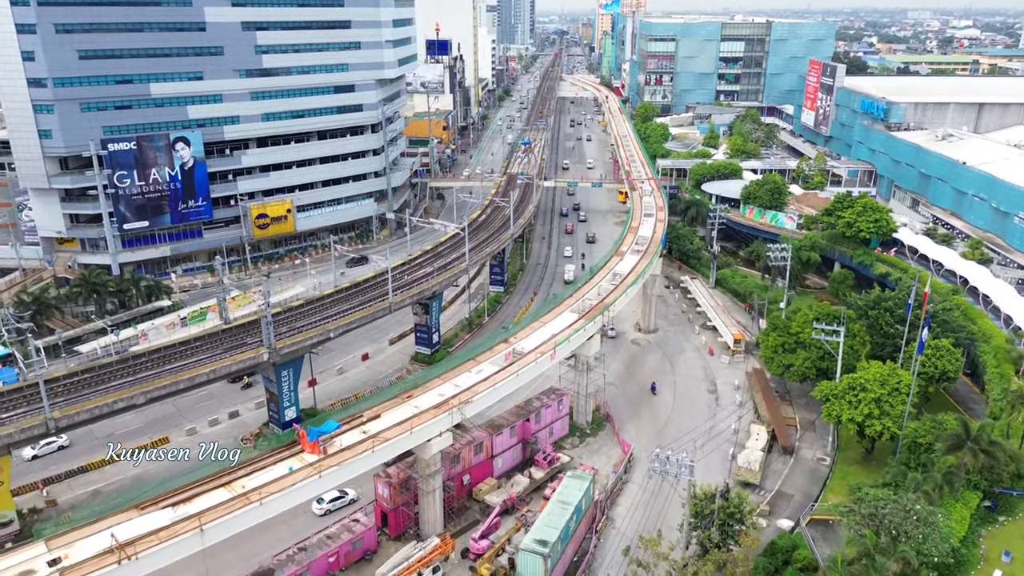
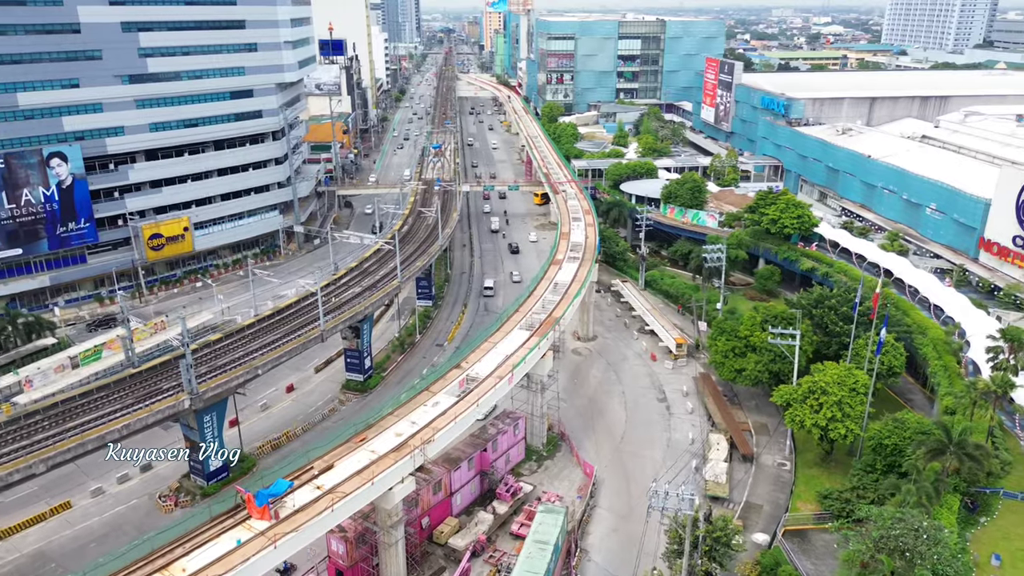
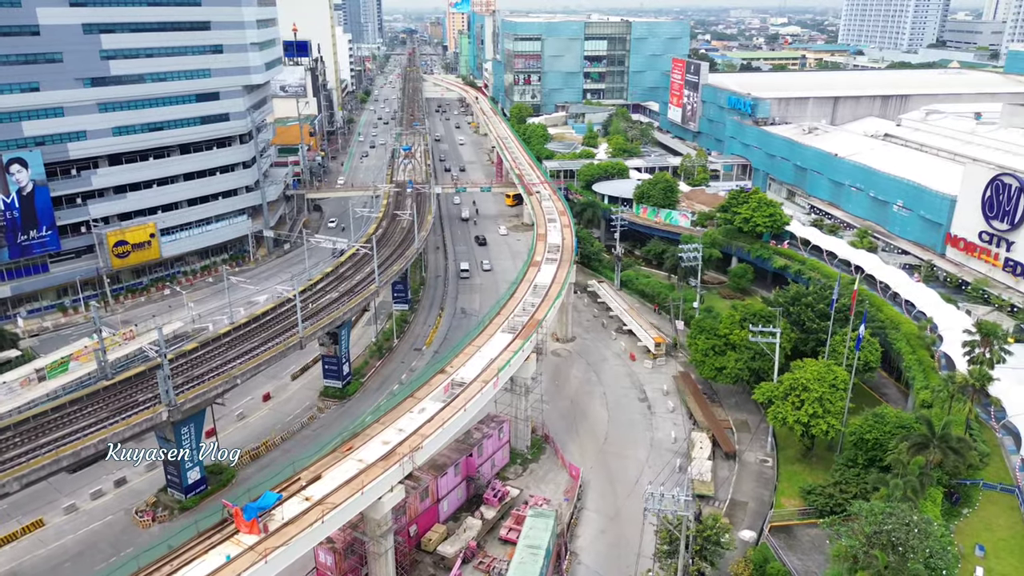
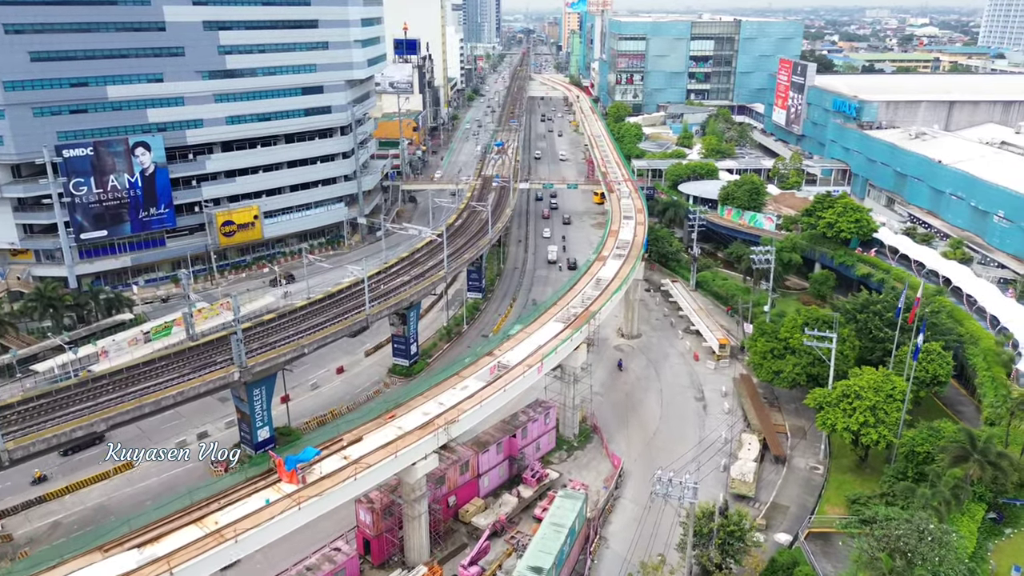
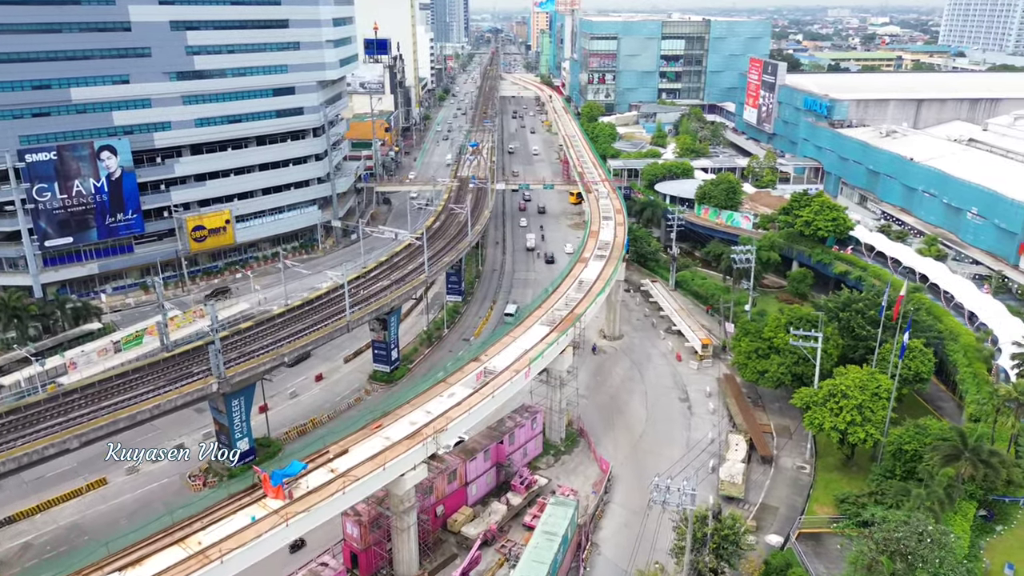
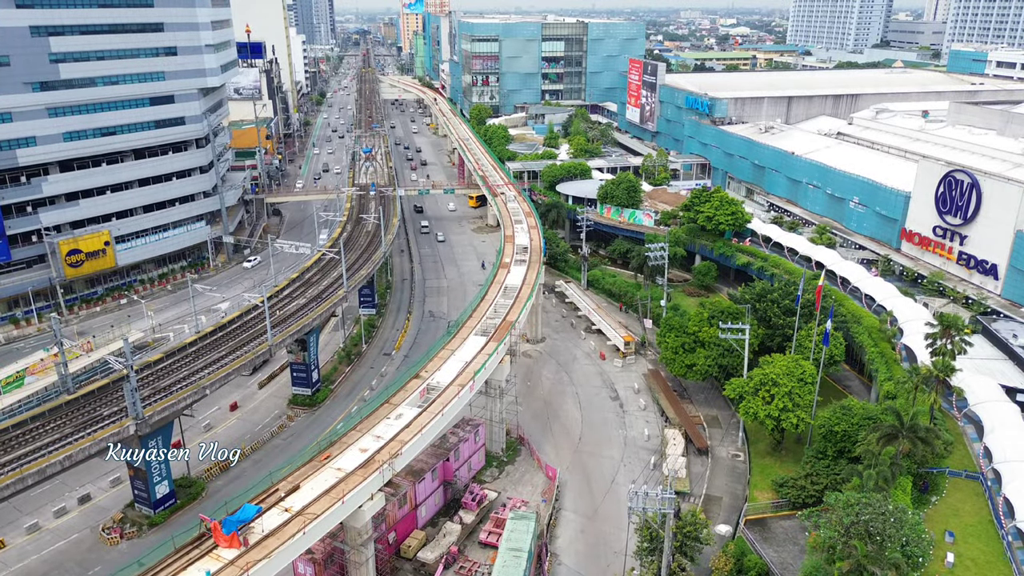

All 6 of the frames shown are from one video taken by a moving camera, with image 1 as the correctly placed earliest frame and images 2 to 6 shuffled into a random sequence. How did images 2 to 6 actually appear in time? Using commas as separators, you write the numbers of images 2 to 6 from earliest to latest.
4, 5, 2, 3, 6
